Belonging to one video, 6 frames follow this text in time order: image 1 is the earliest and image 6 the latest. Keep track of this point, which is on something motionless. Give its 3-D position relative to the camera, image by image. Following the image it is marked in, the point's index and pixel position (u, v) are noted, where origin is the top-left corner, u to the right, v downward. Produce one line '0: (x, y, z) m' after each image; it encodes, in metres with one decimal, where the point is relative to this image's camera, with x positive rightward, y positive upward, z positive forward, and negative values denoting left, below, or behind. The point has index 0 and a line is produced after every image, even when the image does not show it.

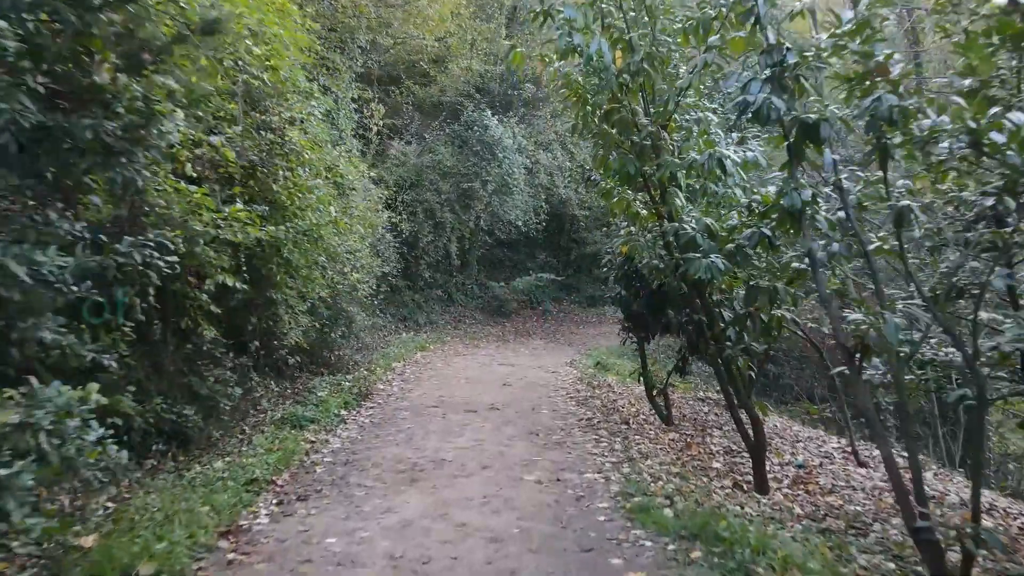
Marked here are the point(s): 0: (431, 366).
0: (-1.5, -1.5, +14.2) m
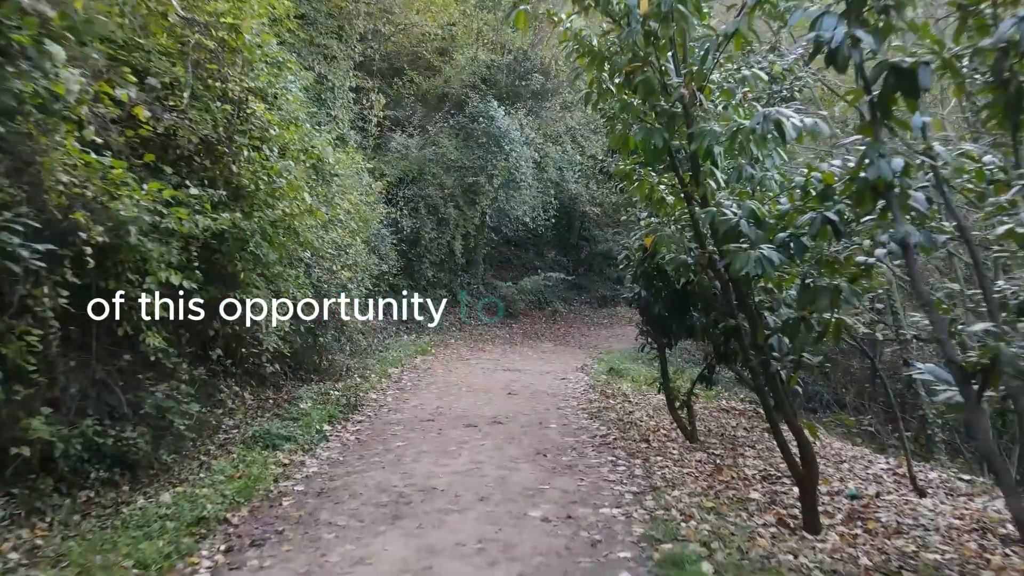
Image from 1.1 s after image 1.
0: (-1.4, -1.5, +13.2) m
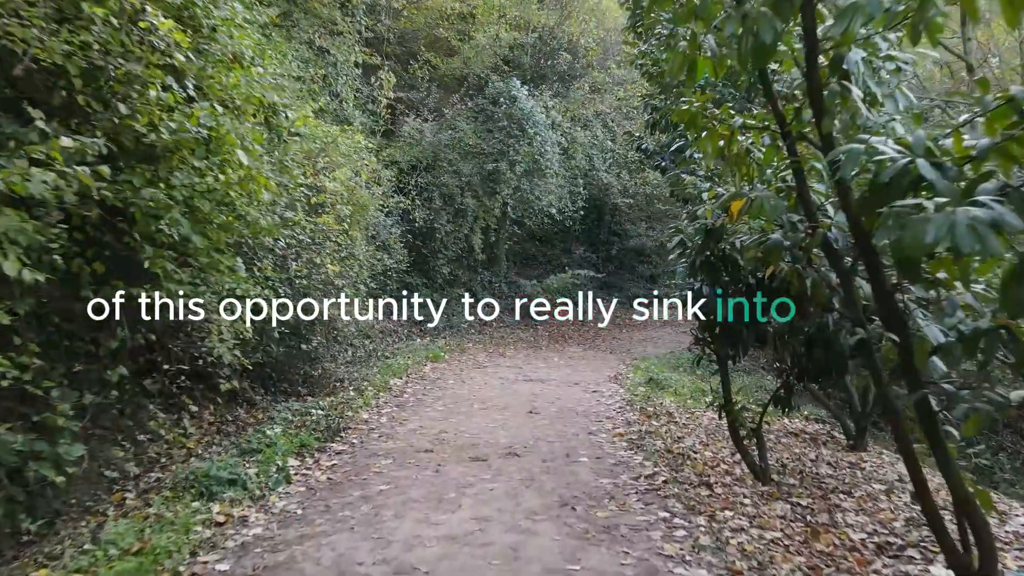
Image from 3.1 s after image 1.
0: (-1.1, -1.4, +11.4) m
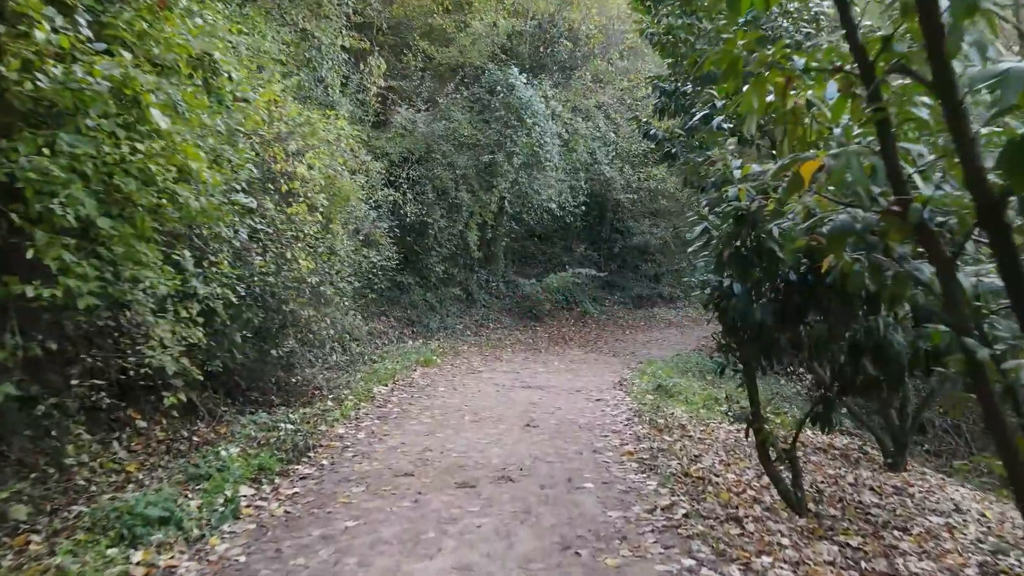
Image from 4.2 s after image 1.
0: (-1.1, -1.4, +10.5) m
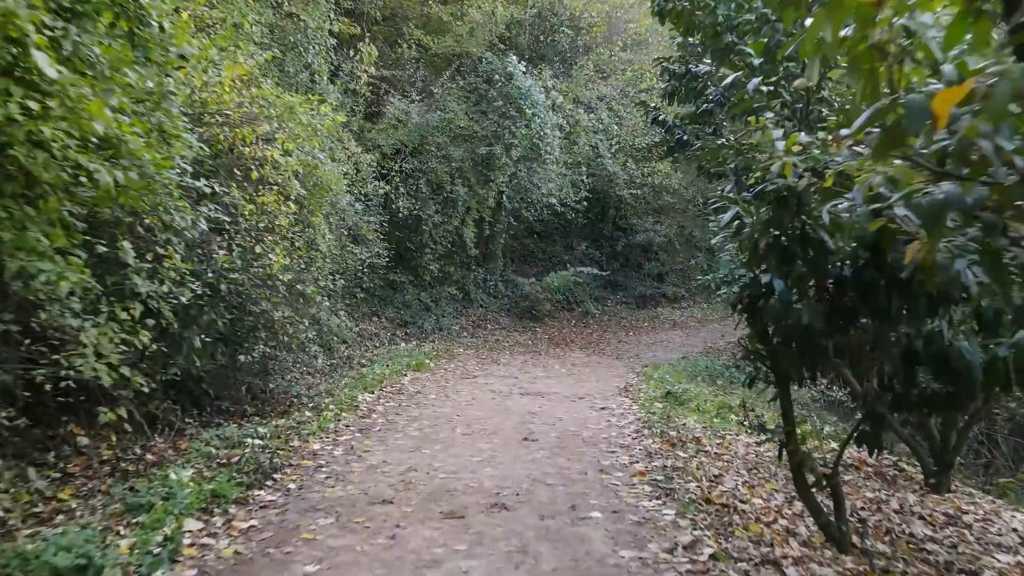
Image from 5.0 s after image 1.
0: (-1.2, -1.4, +9.7) m
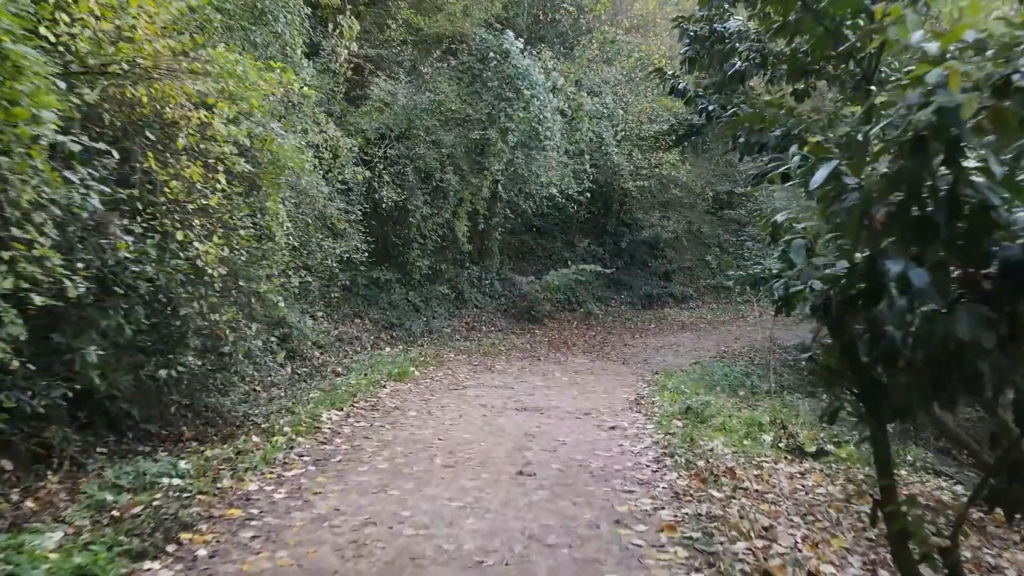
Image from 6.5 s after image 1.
0: (-1.2, -1.4, +8.2) m
